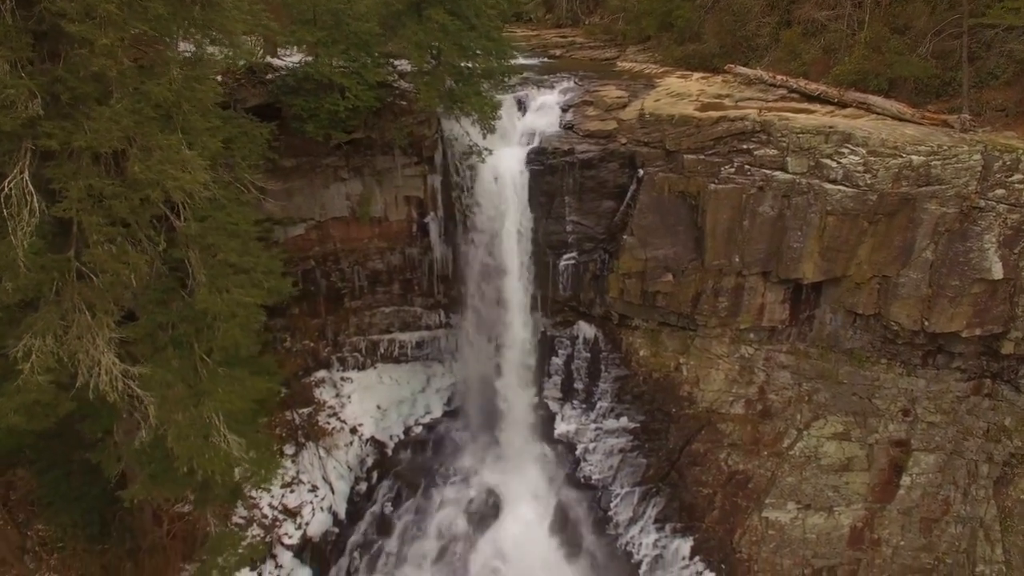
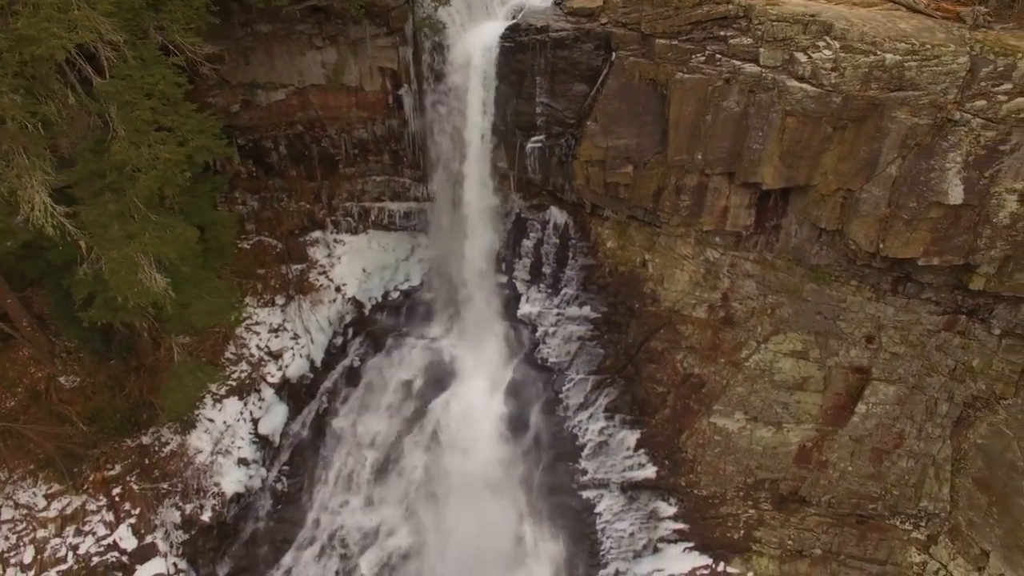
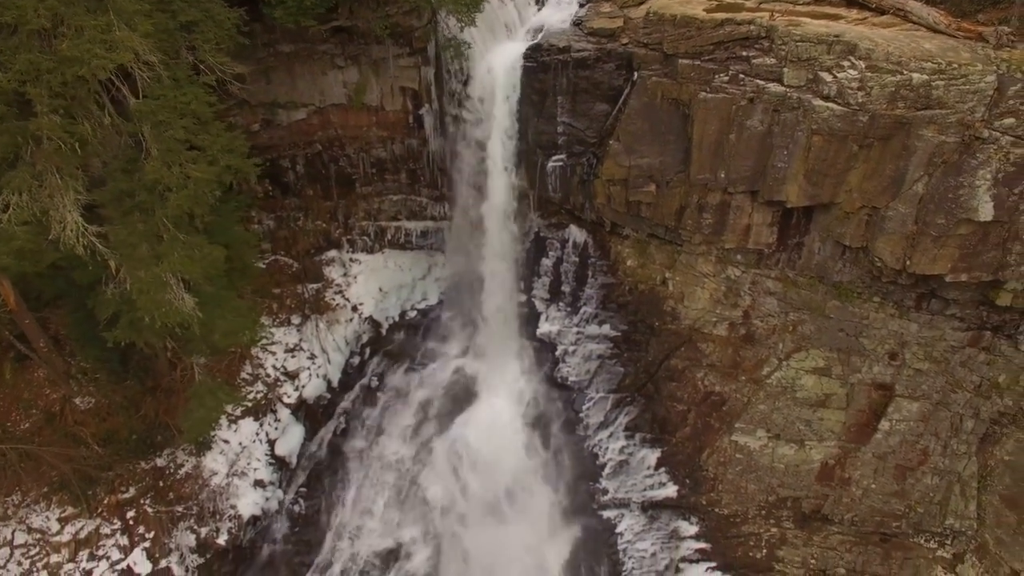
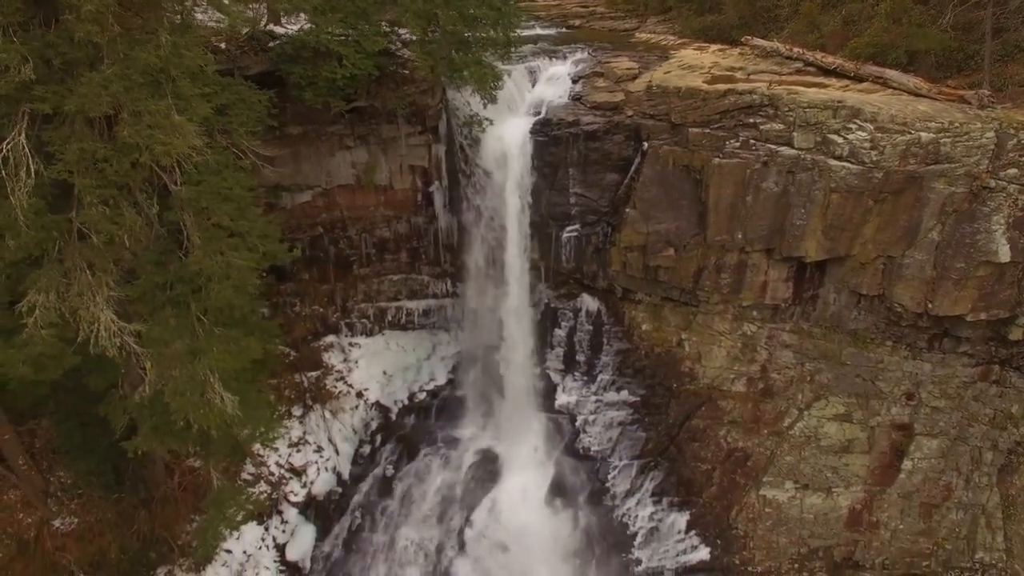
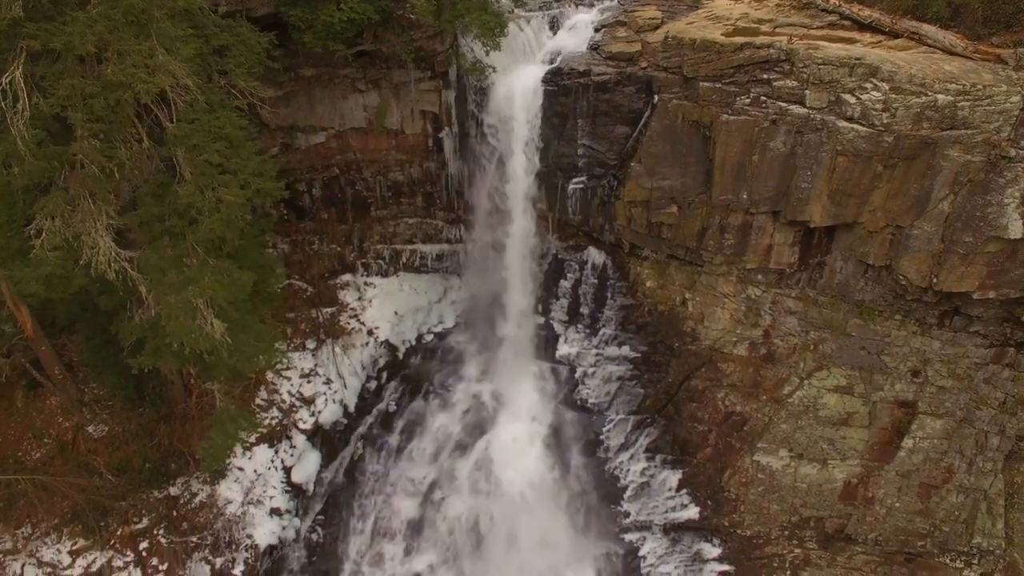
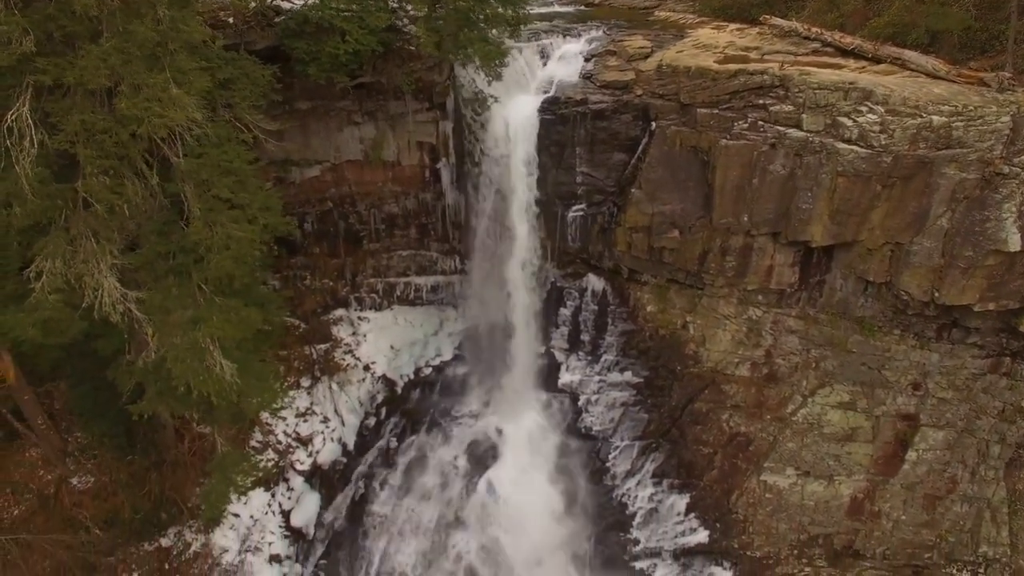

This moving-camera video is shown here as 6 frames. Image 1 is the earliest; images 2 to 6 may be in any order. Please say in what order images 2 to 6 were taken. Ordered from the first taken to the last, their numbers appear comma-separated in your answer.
4, 6, 5, 3, 2
